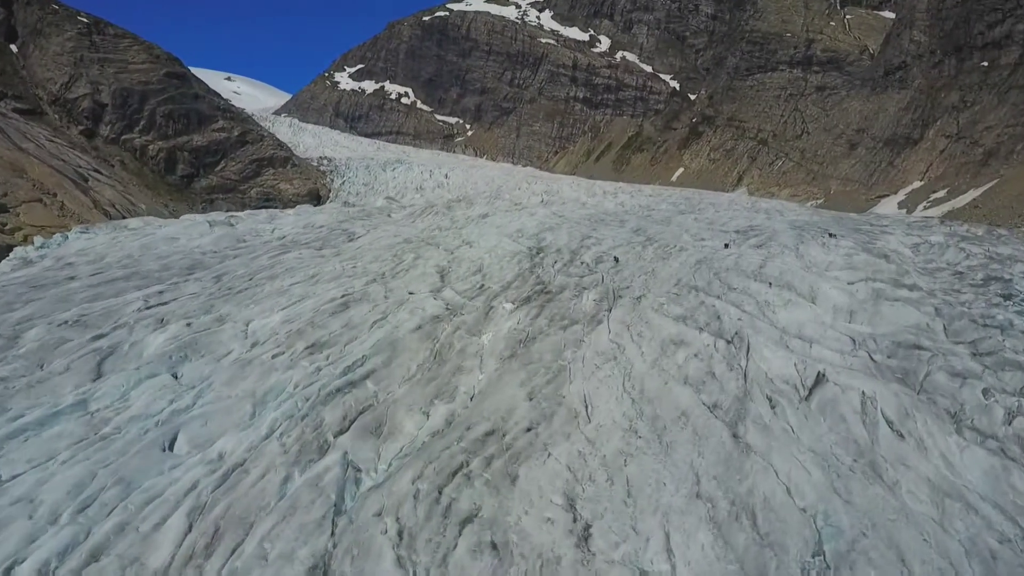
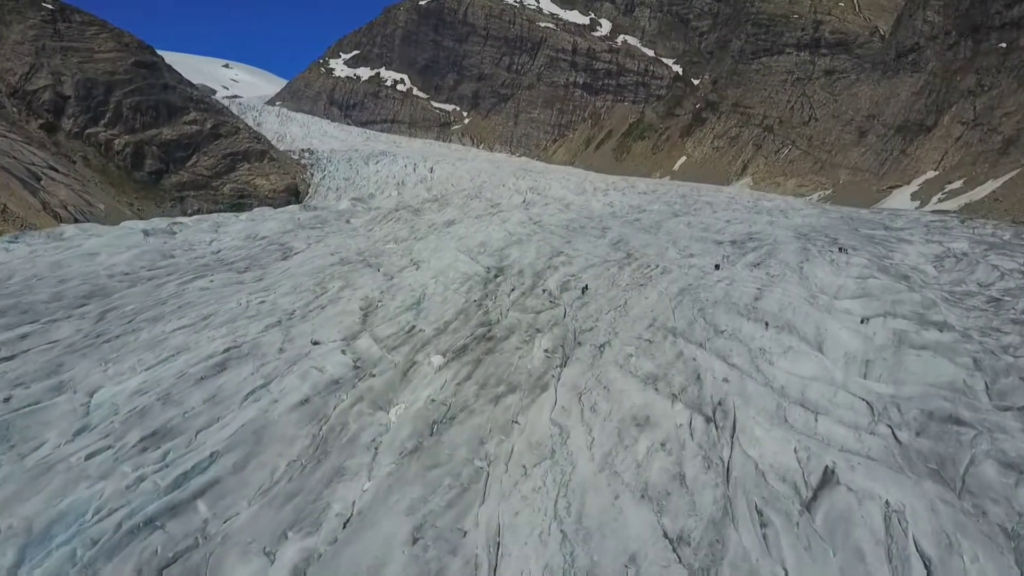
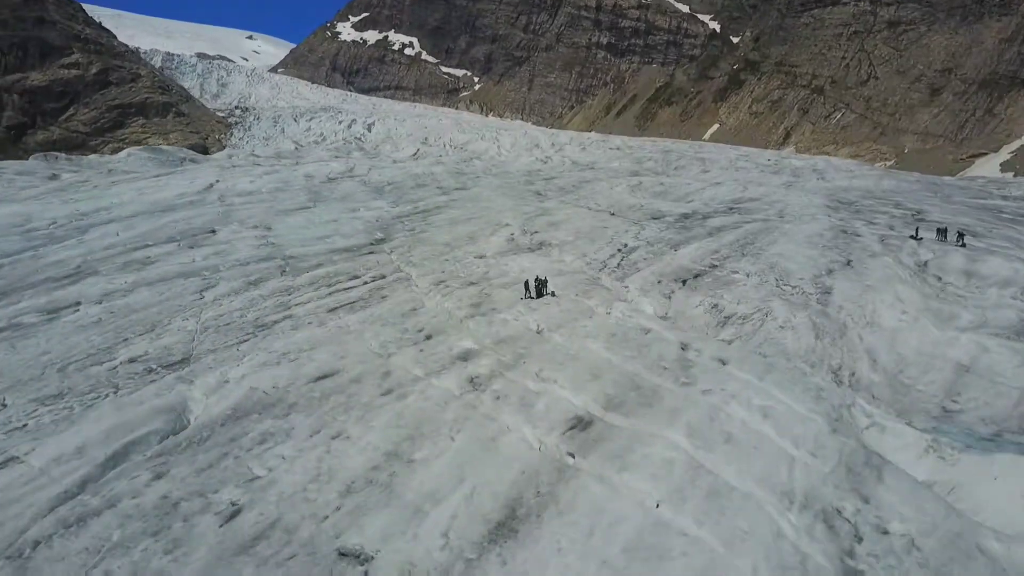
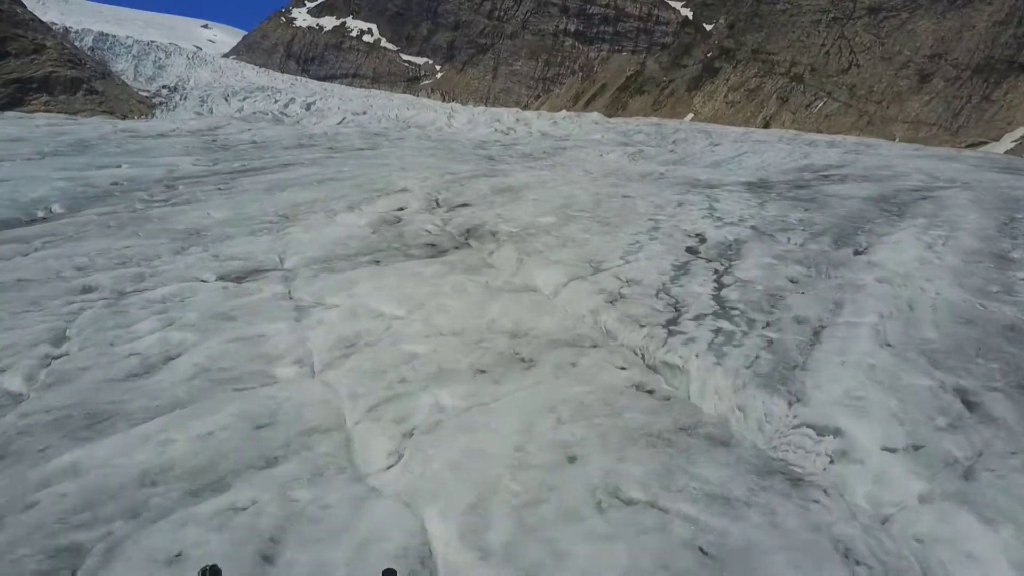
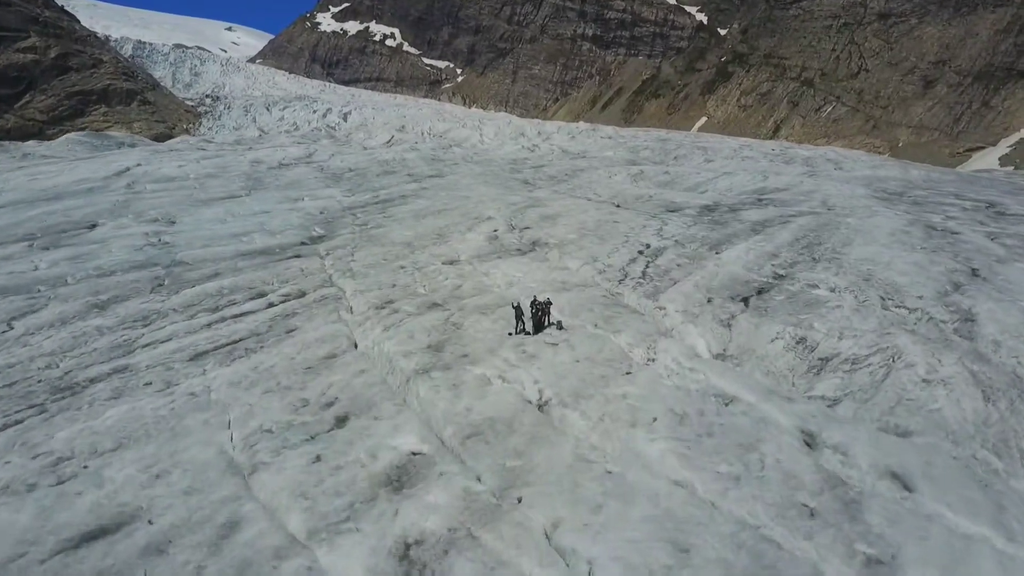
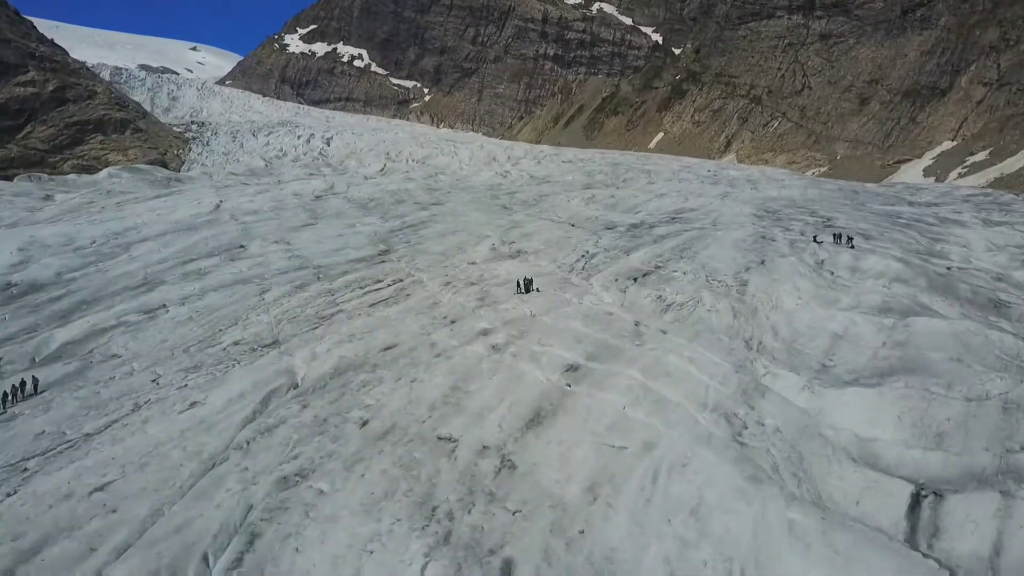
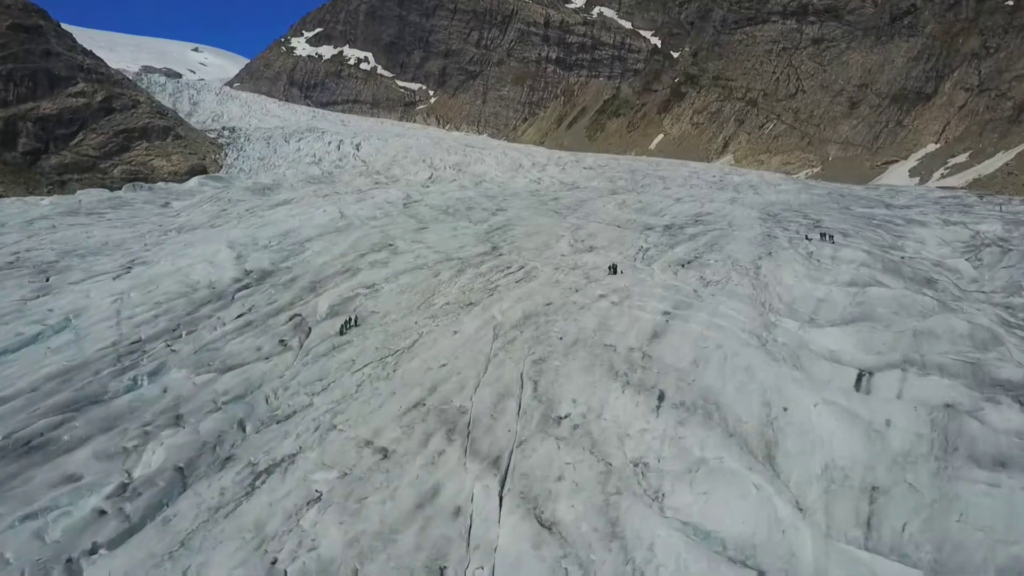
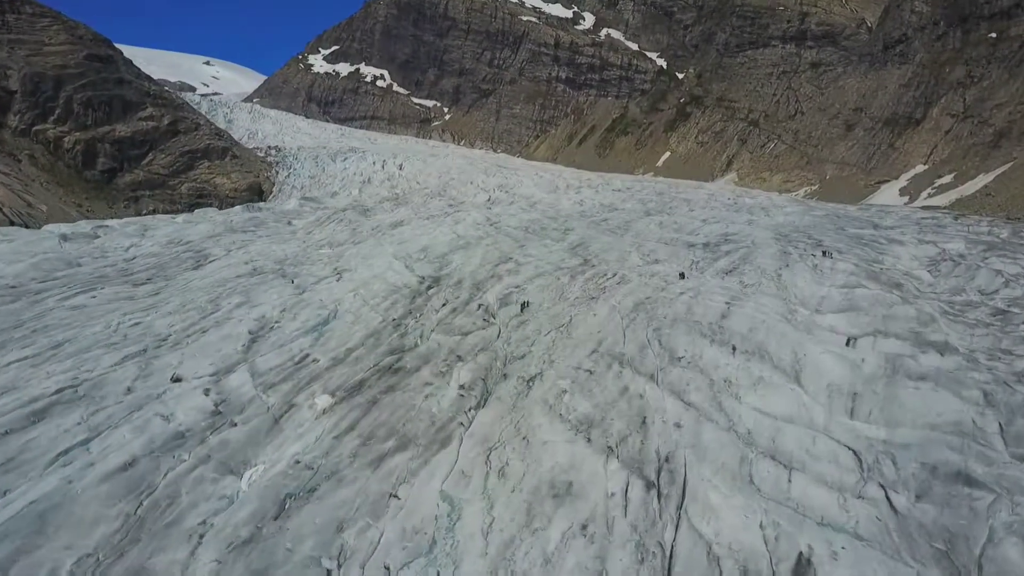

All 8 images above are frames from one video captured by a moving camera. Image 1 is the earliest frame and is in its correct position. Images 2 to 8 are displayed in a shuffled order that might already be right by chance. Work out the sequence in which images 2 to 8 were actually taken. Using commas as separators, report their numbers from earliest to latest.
2, 8, 7, 6, 3, 5, 4
